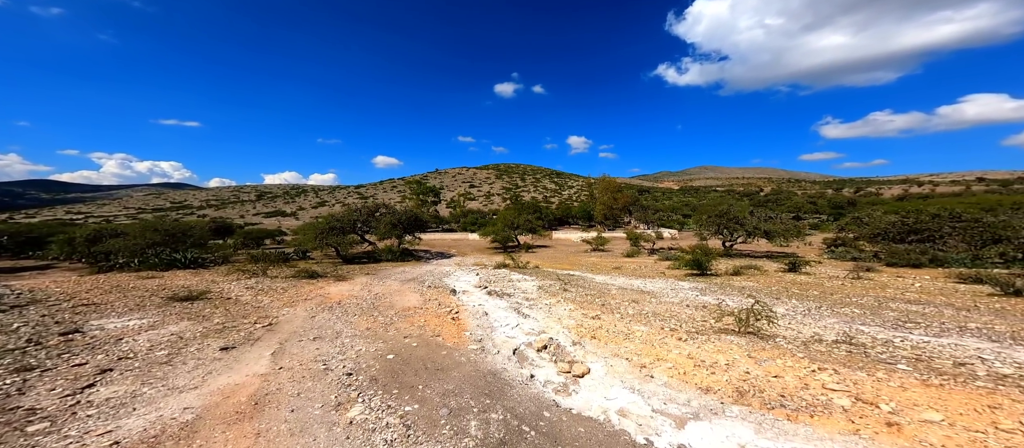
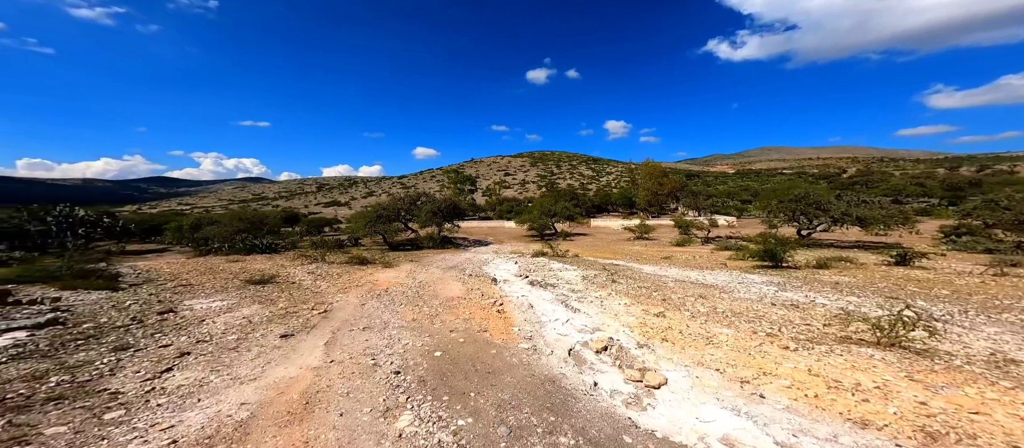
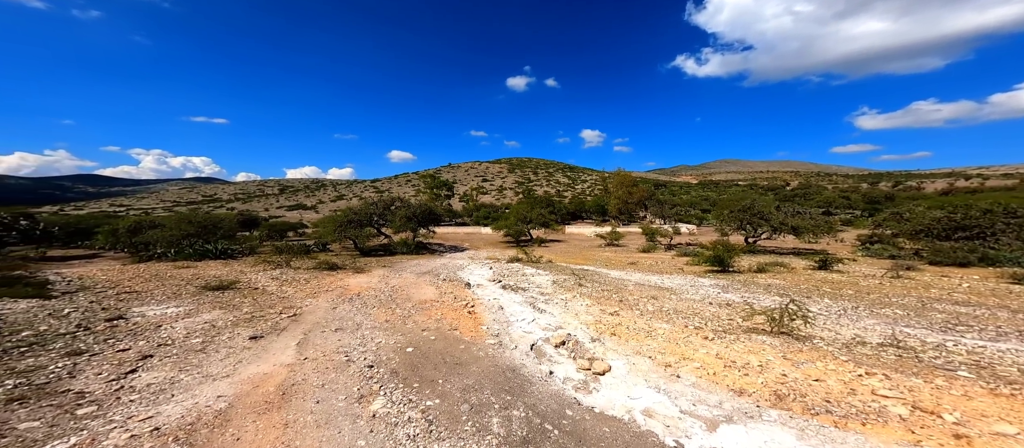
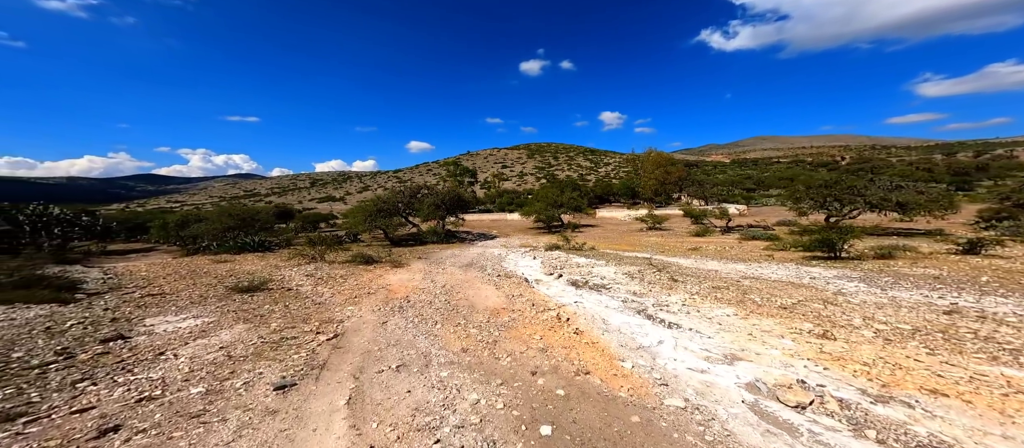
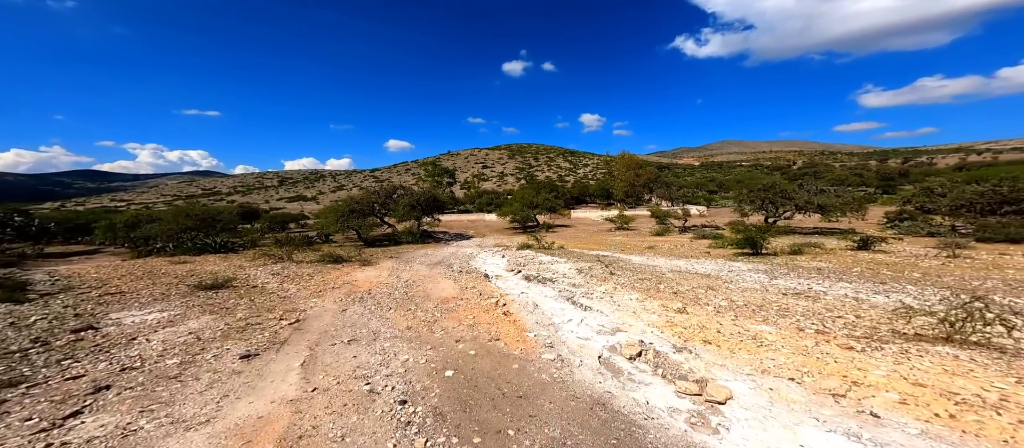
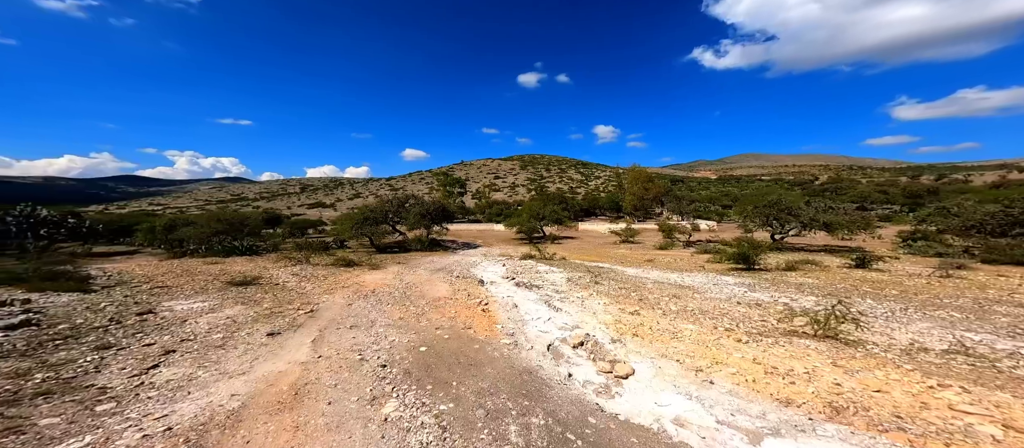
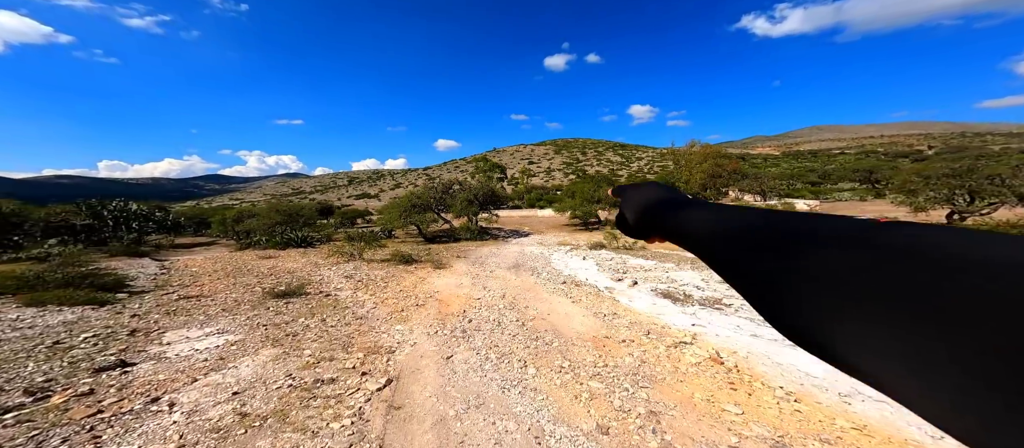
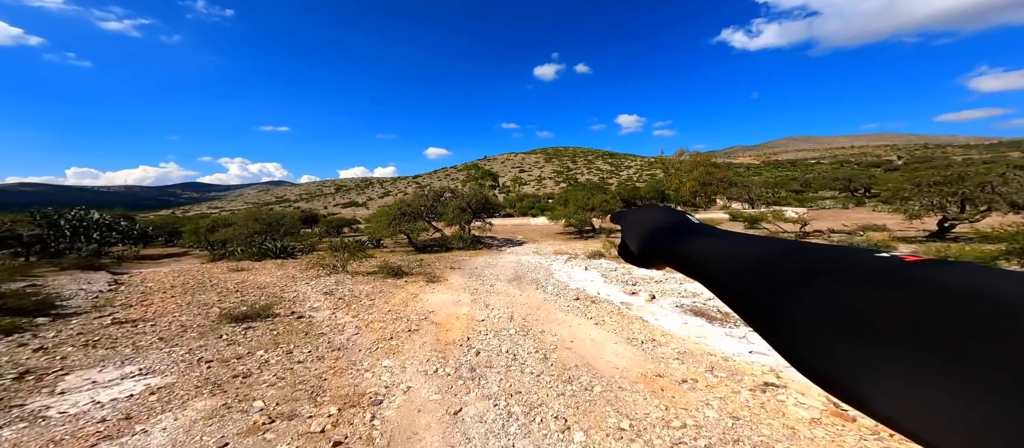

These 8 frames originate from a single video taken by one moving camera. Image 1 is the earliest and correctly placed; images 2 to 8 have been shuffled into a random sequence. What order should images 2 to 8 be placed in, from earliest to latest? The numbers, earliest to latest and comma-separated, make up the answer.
3, 6, 2, 5, 4, 7, 8
